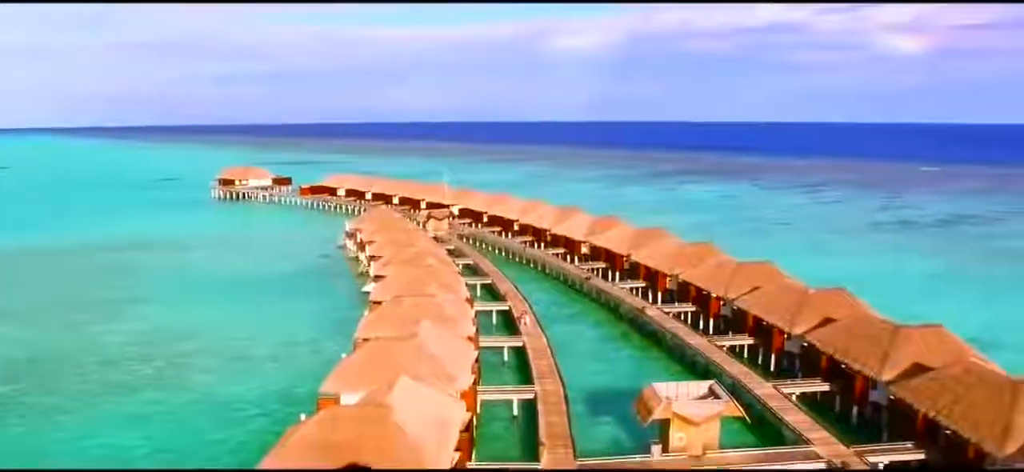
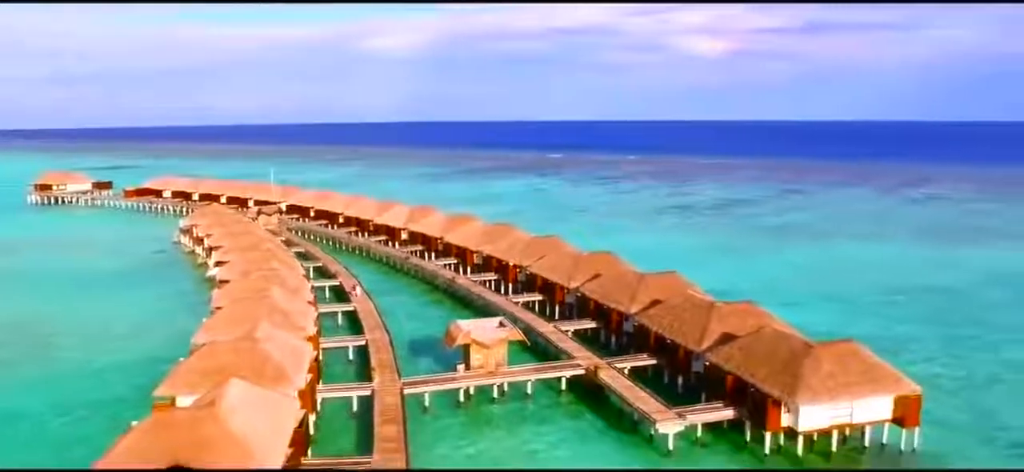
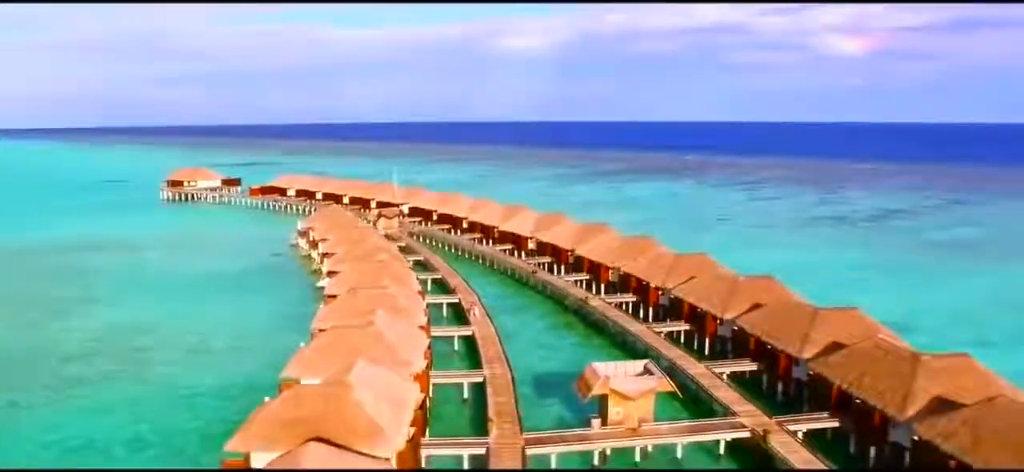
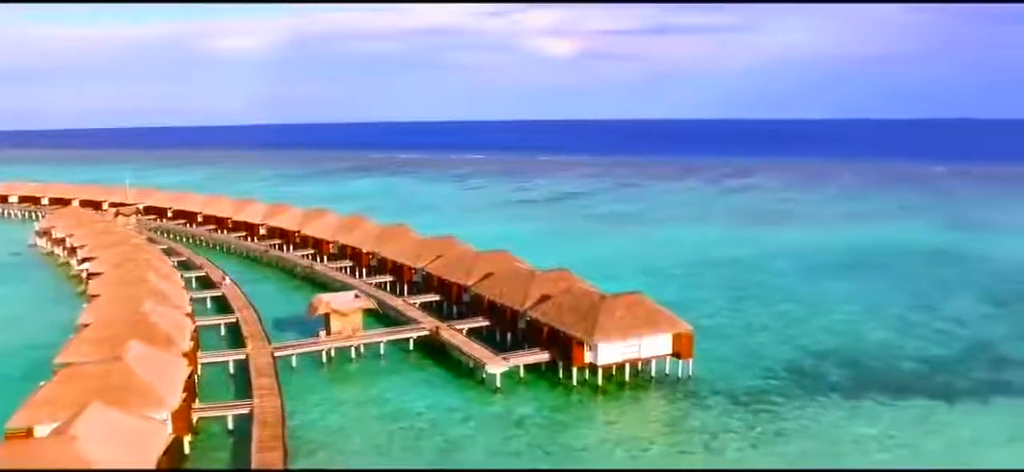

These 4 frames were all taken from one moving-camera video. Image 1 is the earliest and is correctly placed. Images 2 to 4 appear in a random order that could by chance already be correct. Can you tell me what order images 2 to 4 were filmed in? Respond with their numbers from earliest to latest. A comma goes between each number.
3, 2, 4
